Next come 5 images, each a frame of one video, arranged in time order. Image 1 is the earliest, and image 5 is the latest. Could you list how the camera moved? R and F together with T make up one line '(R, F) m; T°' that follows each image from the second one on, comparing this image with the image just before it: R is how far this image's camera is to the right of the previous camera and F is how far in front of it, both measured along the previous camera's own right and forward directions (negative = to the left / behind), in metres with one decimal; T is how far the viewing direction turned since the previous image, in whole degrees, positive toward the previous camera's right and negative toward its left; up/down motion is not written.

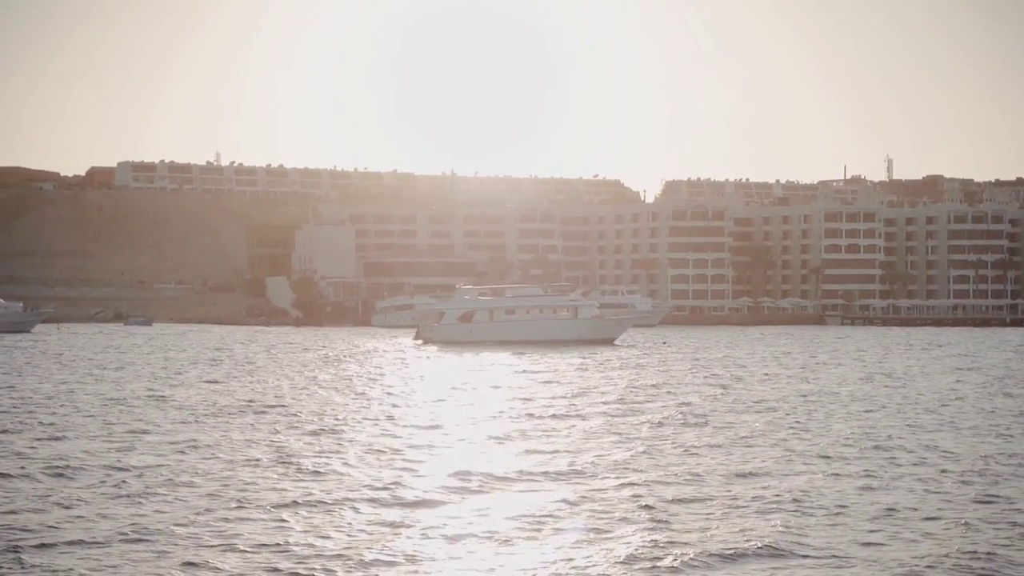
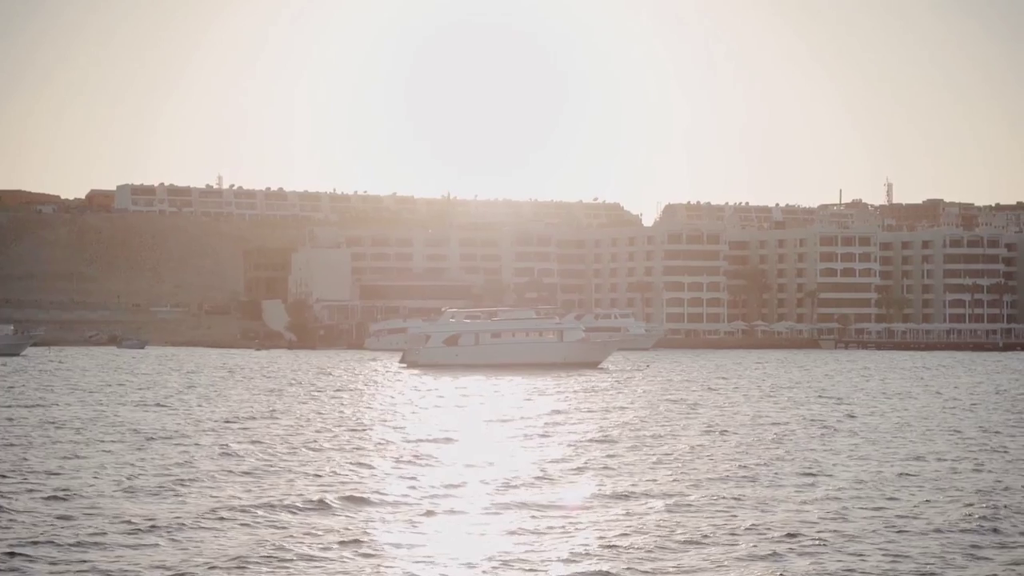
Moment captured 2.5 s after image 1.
(+3.8, +0.2) m; 0°
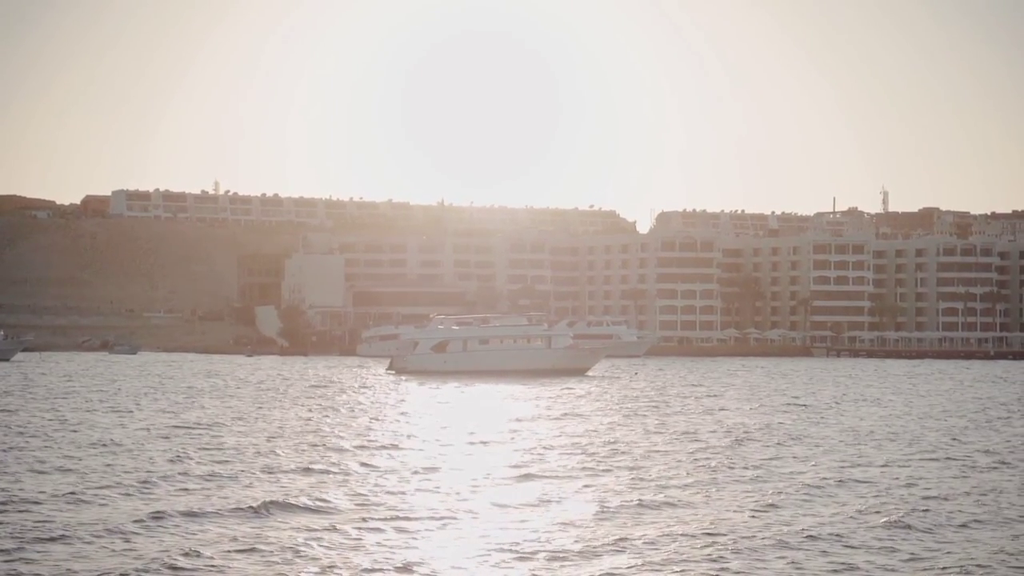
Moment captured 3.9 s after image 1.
(+2.0, +0.1) m; 0°
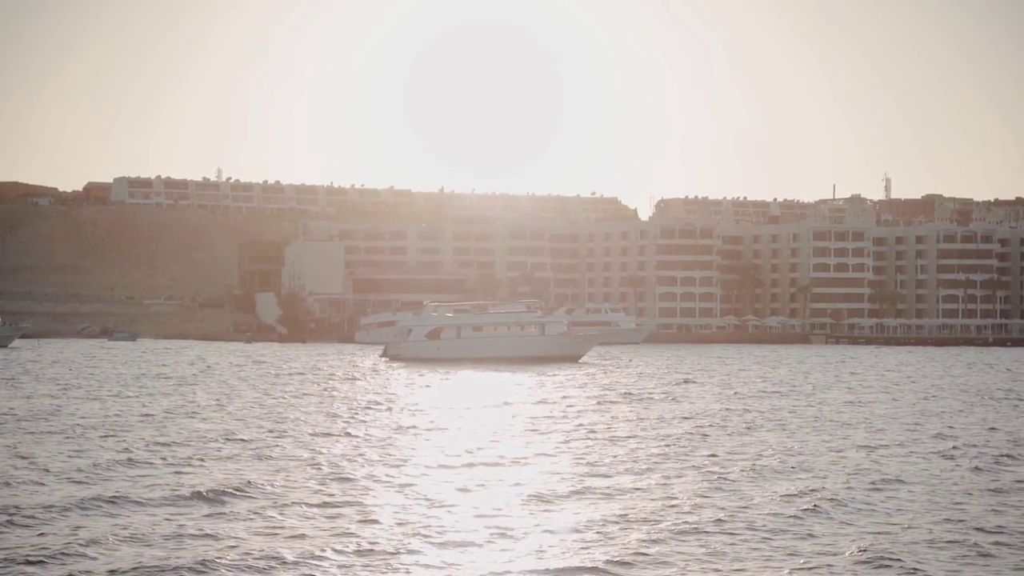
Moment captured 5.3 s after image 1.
(+2.2, -0.1) m; 0°
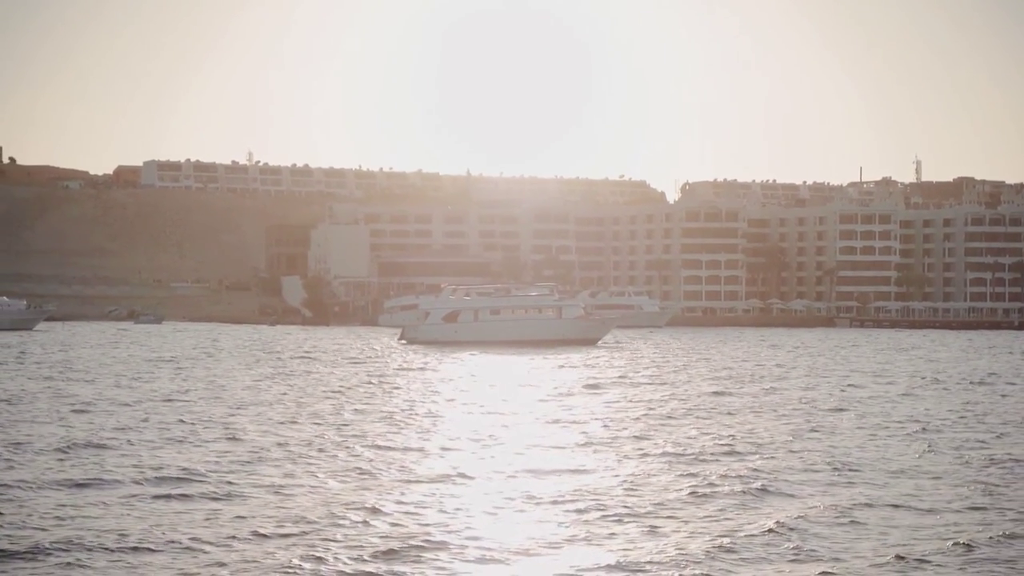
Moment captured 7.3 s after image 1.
(+2.9, -0.4) m; -1°
